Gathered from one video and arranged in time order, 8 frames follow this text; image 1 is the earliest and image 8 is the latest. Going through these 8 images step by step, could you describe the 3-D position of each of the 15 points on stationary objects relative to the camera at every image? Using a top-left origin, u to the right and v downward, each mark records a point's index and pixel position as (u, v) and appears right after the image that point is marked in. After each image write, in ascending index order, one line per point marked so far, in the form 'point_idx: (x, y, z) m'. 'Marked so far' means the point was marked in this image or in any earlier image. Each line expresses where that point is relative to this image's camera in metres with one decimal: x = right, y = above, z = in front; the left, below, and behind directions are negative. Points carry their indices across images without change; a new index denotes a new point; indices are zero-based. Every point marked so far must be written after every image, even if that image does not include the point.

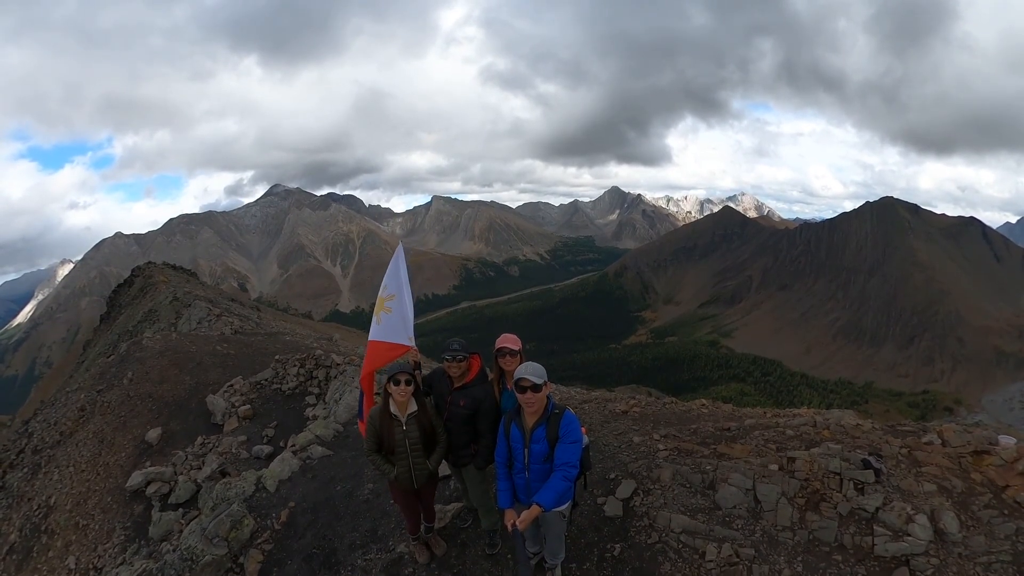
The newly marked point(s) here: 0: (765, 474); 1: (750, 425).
0: (+3.4, -2.5, +7.5) m
1: (+4.0, -2.3, +9.0) m
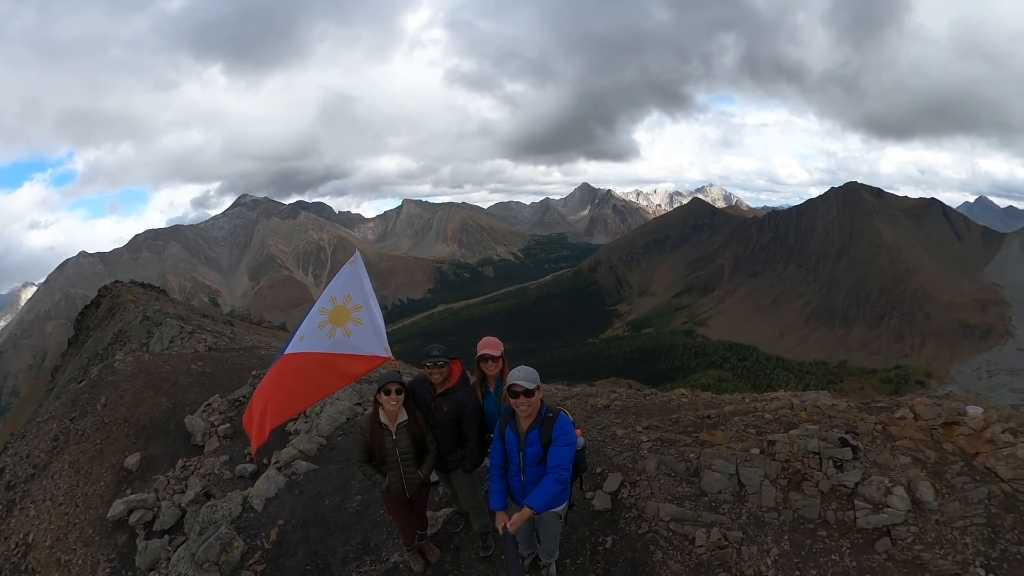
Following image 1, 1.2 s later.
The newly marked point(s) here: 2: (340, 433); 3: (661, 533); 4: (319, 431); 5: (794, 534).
0: (+3.3, -2.4, +7.7) m
1: (+3.8, -2.1, +9.2) m
2: (-3.7, -3.3, +12.3) m
3: (+1.9, -3.3, +7.4) m
4: (-4.1, -3.2, +12.2) m
5: (+3.4, -2.9, +6.5) m
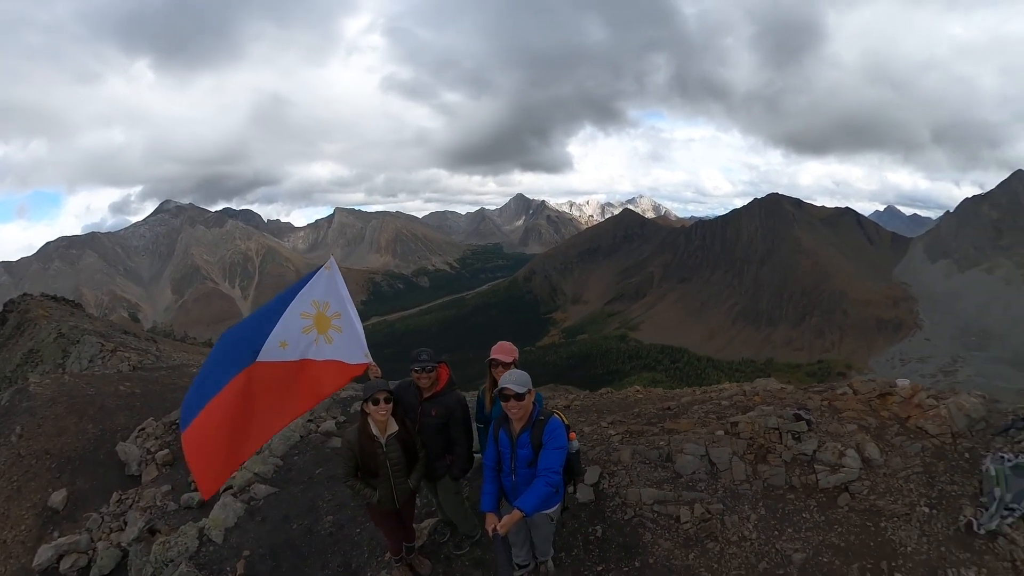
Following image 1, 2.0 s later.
0: (+3.2, -2.4, +8.6) m
1: (+3.3, -2.1, +10.2) m
2: (-4.6, -3.6, +11.7) m
3: (+1.9, -3.3, +7.9) m
4: (-5.0, -3.4, +11.5) m
5: (+3.4, -2.8, +7.4) m
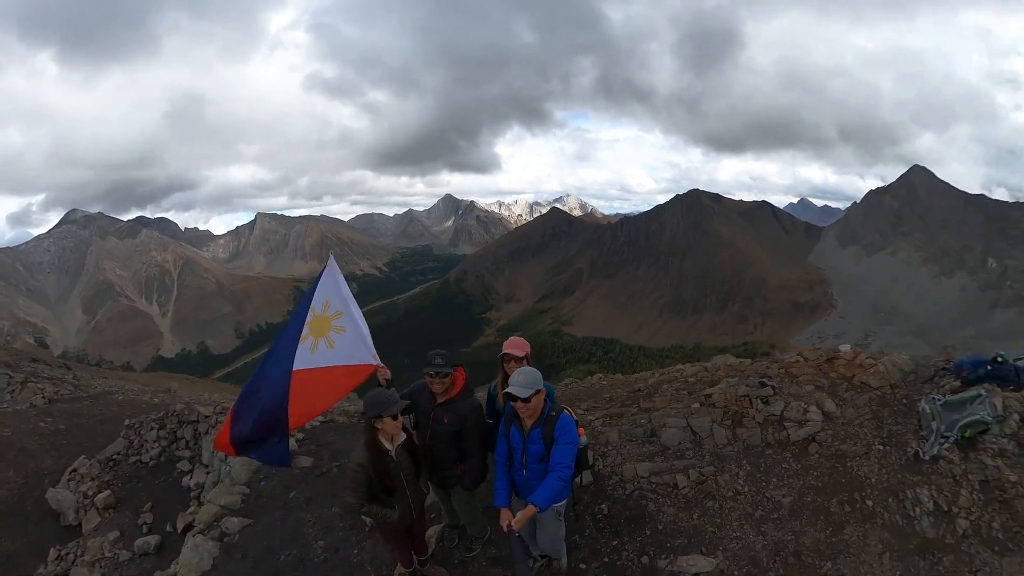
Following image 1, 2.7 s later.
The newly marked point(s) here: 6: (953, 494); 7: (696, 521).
0: (+3.1, -2.2, +9.6) m
1: (+2.9, -1.9, +11.2) m
2: (-5.0, -3.8, +11.1) m
3: (+2.1, -3.2, +8.8) m
4: (-5.4, -3.7, +10.8) m
5: (+3.7, -2.6, +8.5) m
6: (+5.4, -2.5, +6.7) m
7: (+2.7, -3.3, +8.1) m
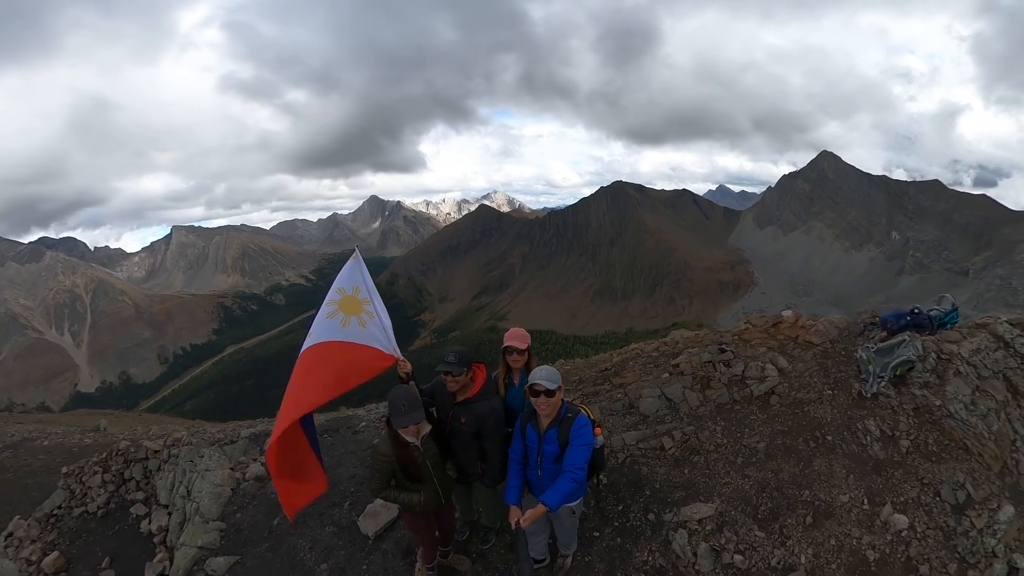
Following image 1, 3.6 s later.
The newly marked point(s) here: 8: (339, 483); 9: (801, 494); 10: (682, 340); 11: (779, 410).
0: (+2.9, -1.8, +10.6) m
1: (+2.3, -1.6, +12.1) m
2: (-5.2, -4.1, +10.4) m
3: (+2.1, -2.9, +9.6) m
4: (-5.5, -4.0, +10.0) m
5: (+3.7, -2.2, +9.7) m
6: (+5.7, -2.0, +8.2) m
7: (+2.8, -3.0, +9.0) m
8: (-3.5, -4.1, +11.4) m
9: (+4.1, -2.9, +8.0) m
10: (+3.6, -1.1, +11.8) m
11: (+4.5, -2.0, +9.3) m
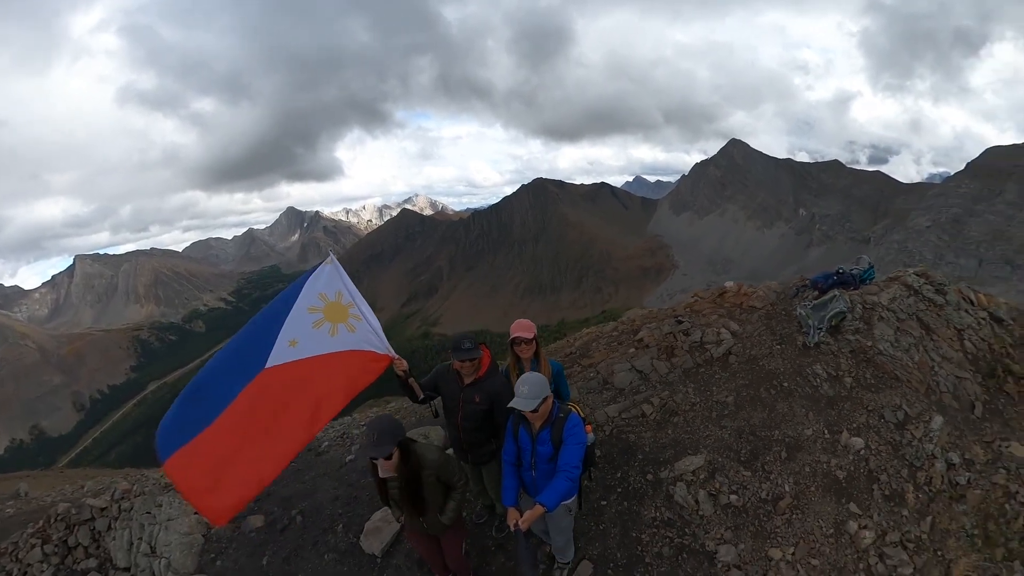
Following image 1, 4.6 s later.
0: (+2.5, -1.5, +11.6) m
1: (+1.6, -1.3, +12.9) m
2: (-5.1, -4.5, +9.7) m
3: (+2.1, -2.6, +10.4) m
4: (-5.3, -4.5, +9.3) m
5: (+3.5, -1.8, +10.8) m
6: (+5.8, -1.3, +9.8) m
7: (+2.9, -2.7, +10.0) m
8: (-3.7, -4.4, +11.0) m
9: (+4.4, -2.5, +9.3) m
10: (+2.9, -0.7, +12.9) m
11: (+4.4, -1.5, +10.6) m
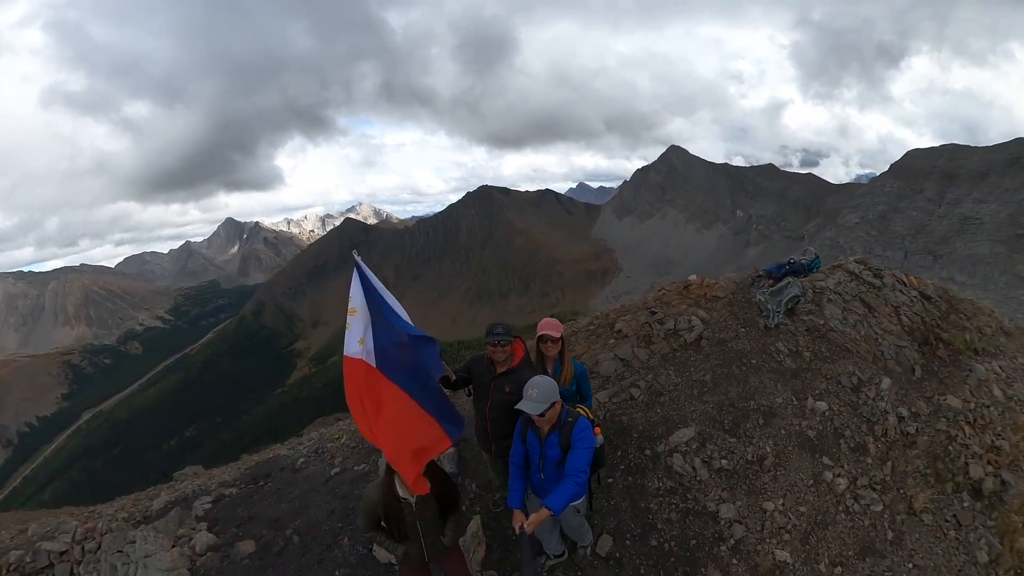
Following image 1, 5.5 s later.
0: (+2.2, -1.4, +12.3) m
1: (+1.1, -1.3, +13.5) m
2: (-4.9, -4.7, +9.1) m
3: (+2.0, -2.5, +11.0) m
4: (-5.0, -4.6, +8.6) m
5: (+3.3, -1.6, +11.7) m
6: (+5.7, -1.1, +11.1) m
7: (+2.9, -2.5, +10.8) m
8: (-3.7, -4.5, +10.7) m
9: (+4.5, -2.2, +10.4) m
10: (+2.3, -0.7, +13.7) m
11: (+4.2, -1.3, +11.7) m
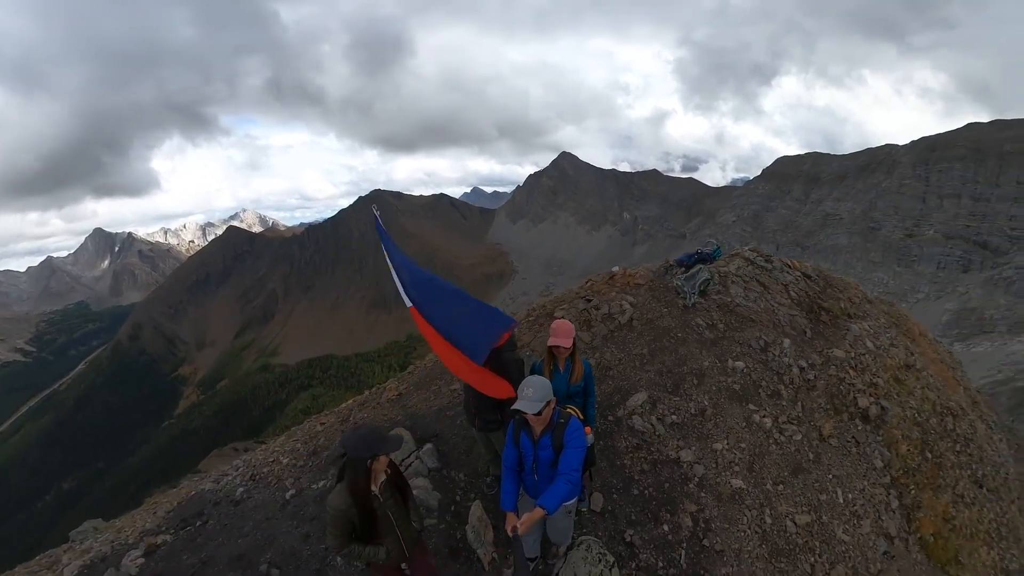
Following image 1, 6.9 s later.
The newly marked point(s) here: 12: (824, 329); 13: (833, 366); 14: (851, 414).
0: (+1.1, -1.2, +13.3) m
1: (-0.3, -1.3, +14.1) m
2: (-4.5, -4.9, +8.2) m
3: (+1.4, -2.4, +12.0) m
4: (-4.5, -4.8, +7.7) m
5: (+2.4, -1.4, +13.1) m
6: (+4.8, -0.7, +13.2) m
7: (+2.3, -2.3, +12.1) m
8: (-3.8, -4.7, +10.0) m
9: (+3.9, -1.9, +12.1) m
10: (+0.8, -0.6, +14.7) m
11: (+3.2, -1.1, +13.3) m
12: (+7.3, -1.0, +13.2) m
13: (+7.0, -1.8, +12.1) m
14: (+6.9, -2.6, +11.3) m
